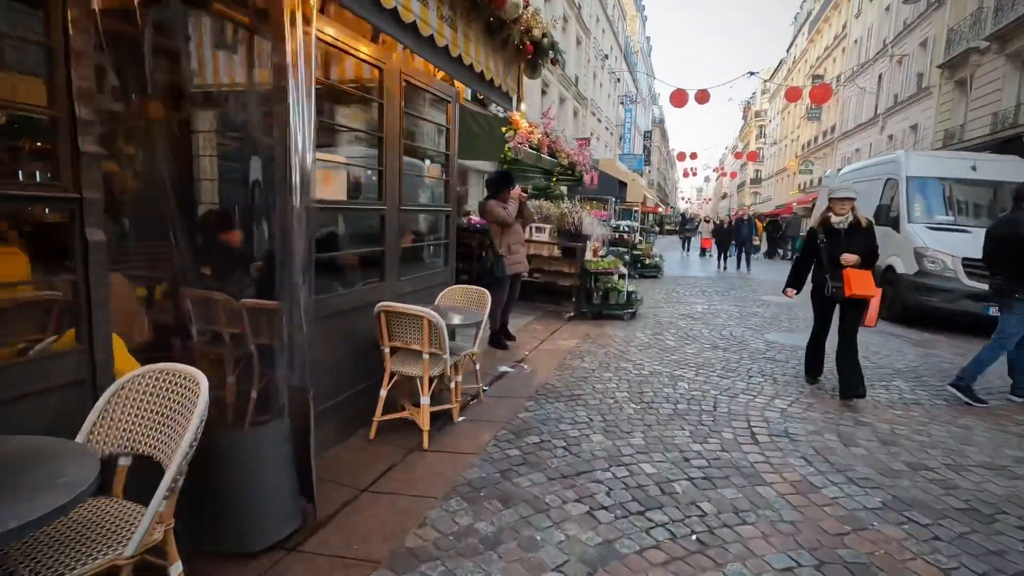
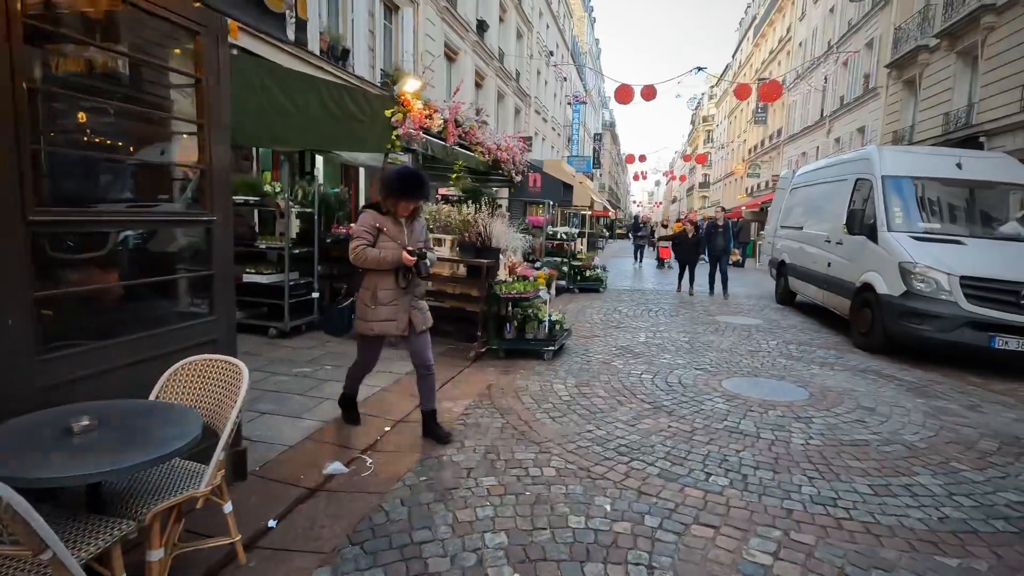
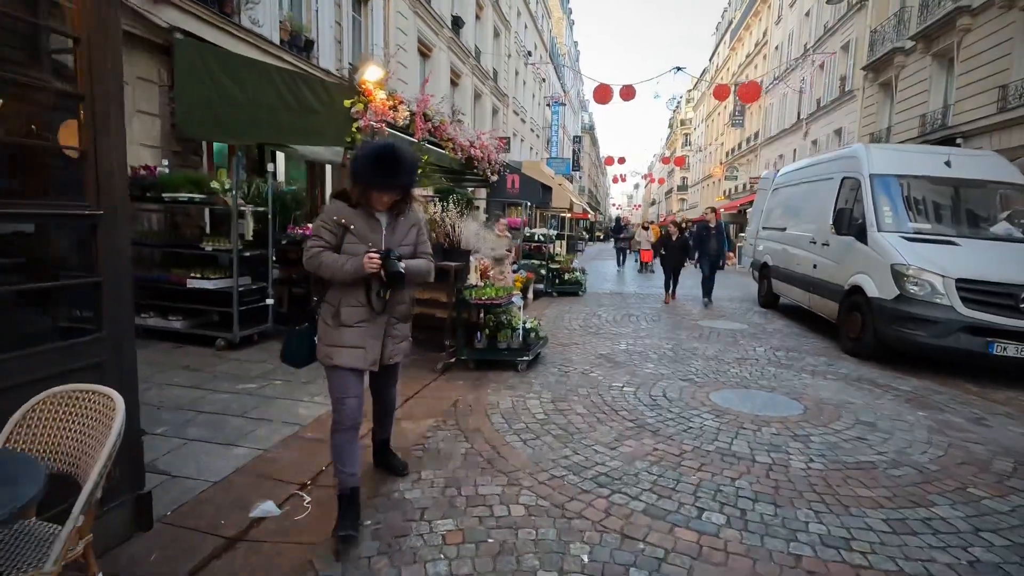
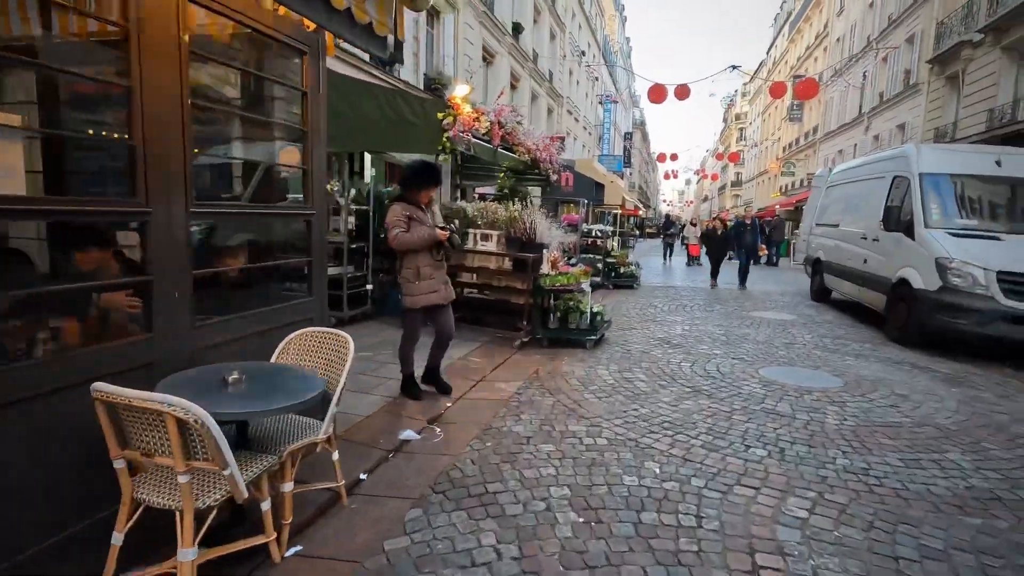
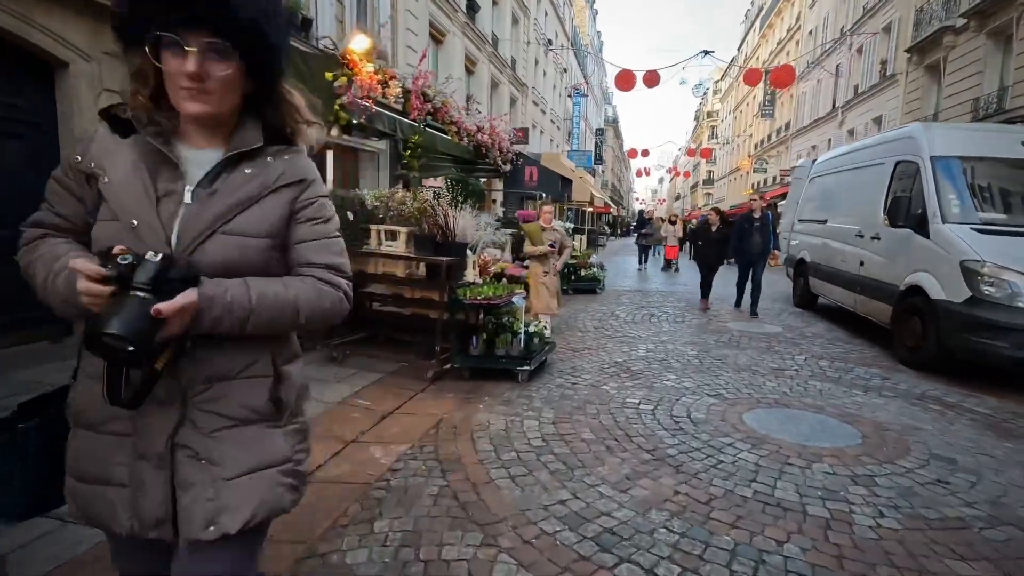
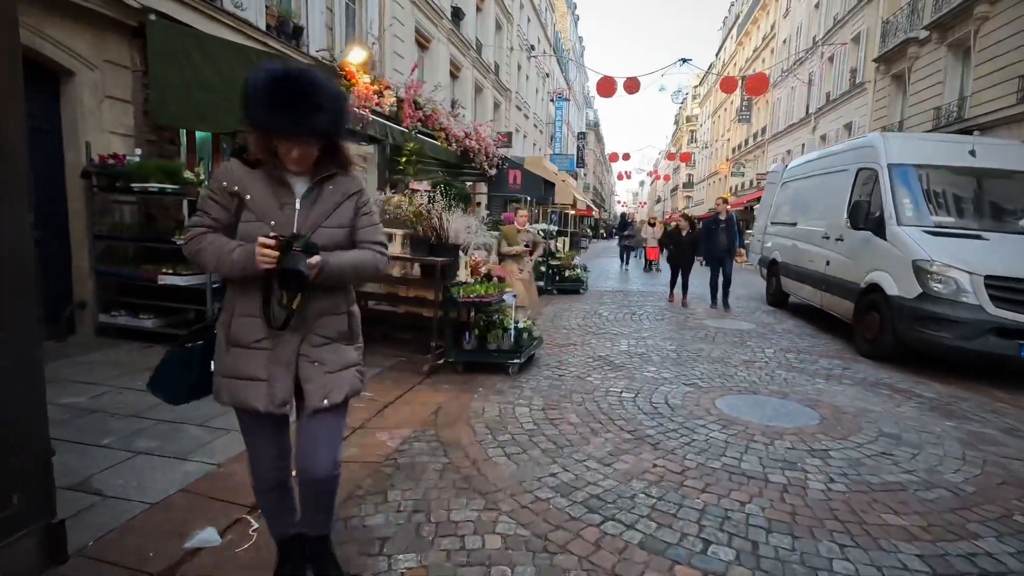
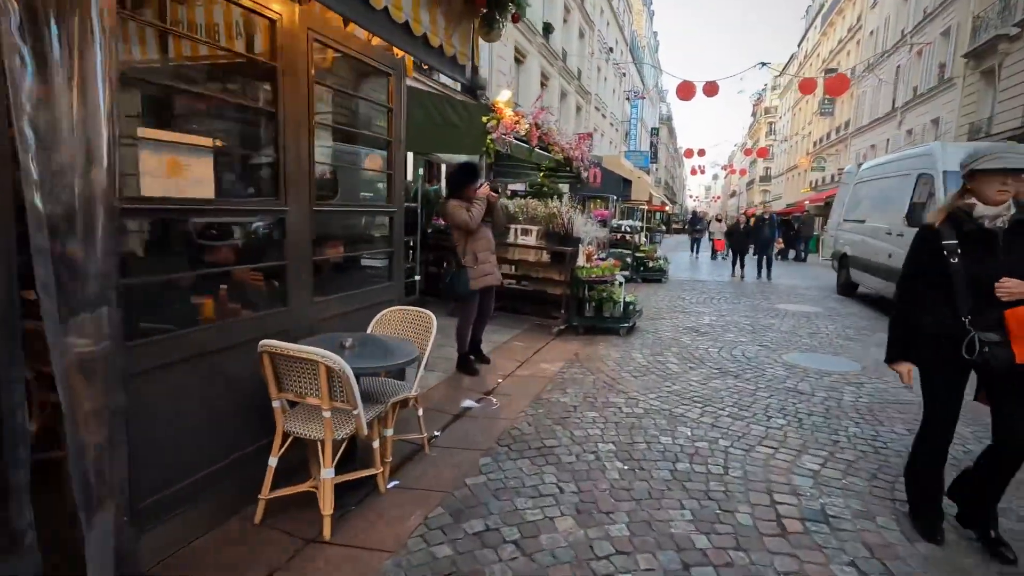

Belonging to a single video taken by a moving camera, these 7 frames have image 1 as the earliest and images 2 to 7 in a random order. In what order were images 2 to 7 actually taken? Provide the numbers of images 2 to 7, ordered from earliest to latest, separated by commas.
7, 4, 2, 3, 6, 5
